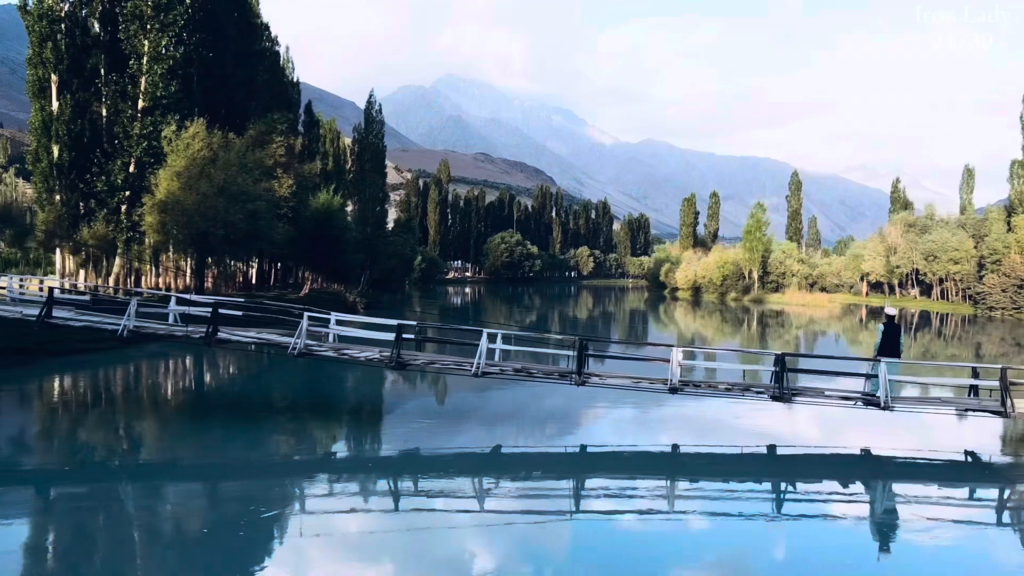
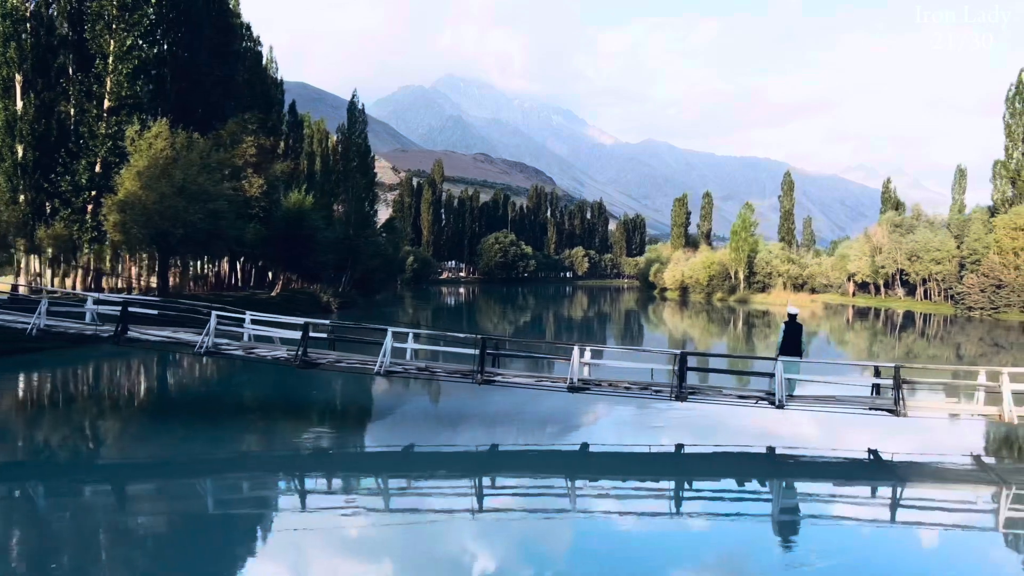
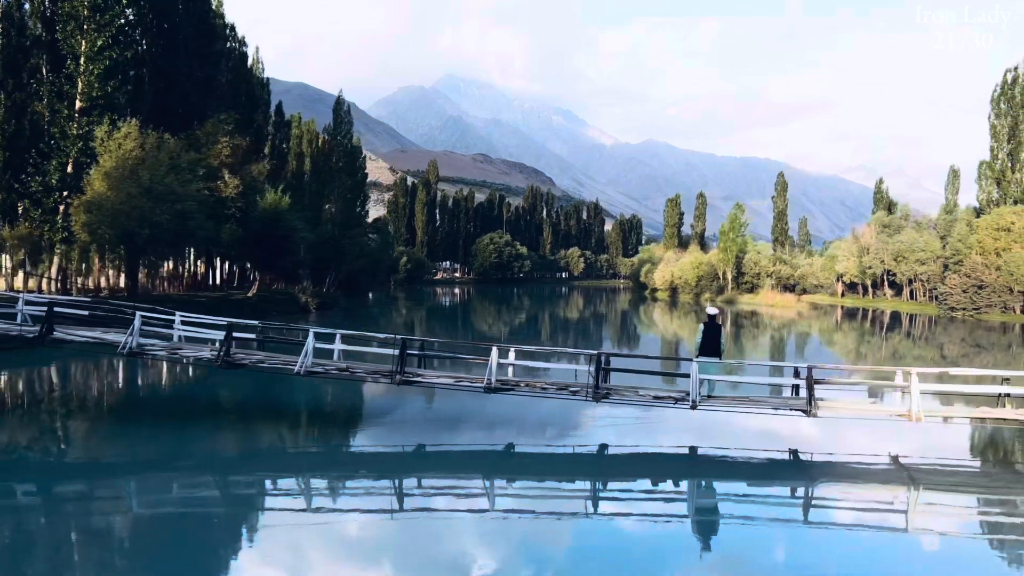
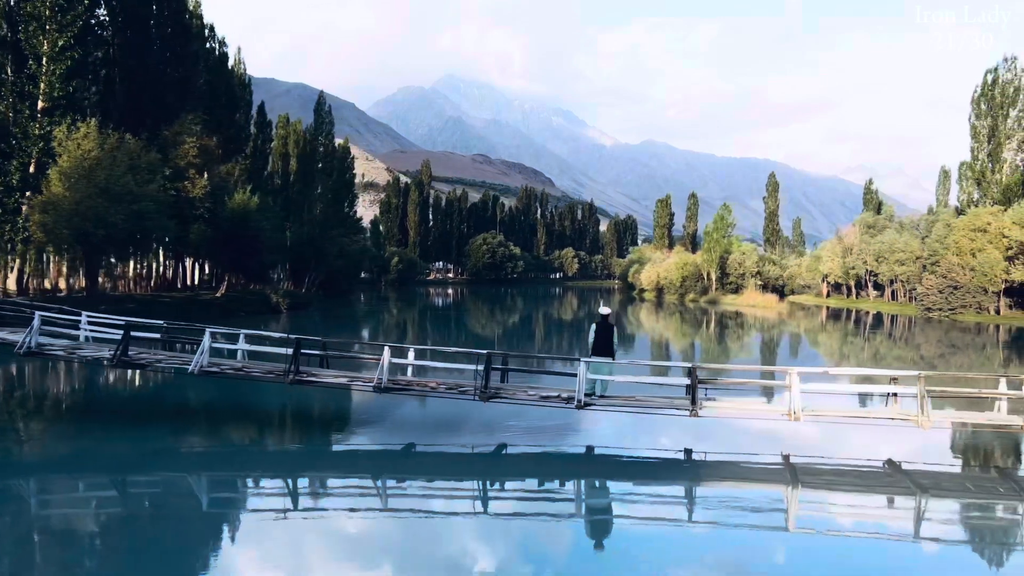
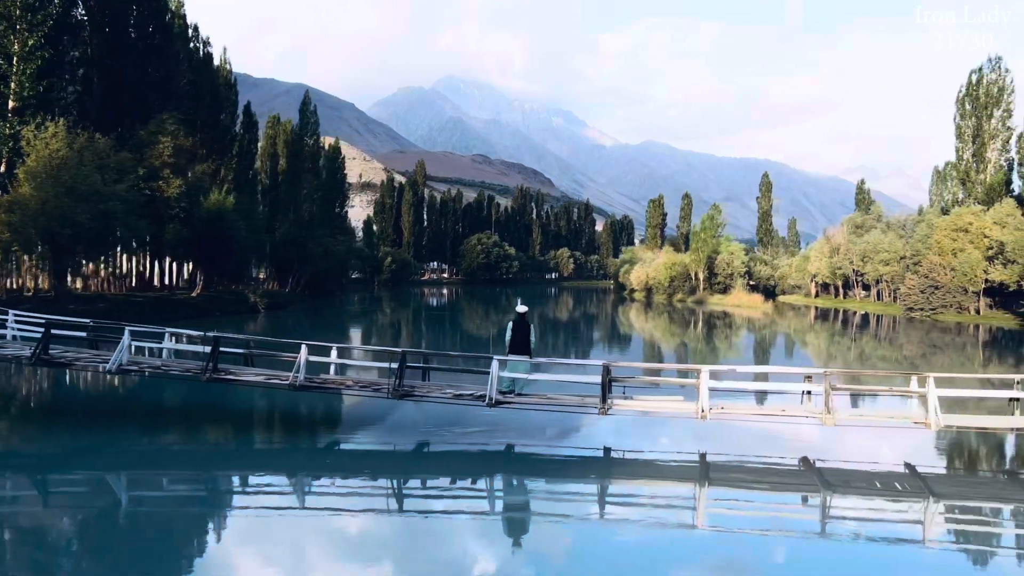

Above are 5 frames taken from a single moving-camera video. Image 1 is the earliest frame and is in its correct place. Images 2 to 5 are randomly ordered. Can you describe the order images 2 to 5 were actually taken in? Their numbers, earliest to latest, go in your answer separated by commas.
2, 3, 4, 5
